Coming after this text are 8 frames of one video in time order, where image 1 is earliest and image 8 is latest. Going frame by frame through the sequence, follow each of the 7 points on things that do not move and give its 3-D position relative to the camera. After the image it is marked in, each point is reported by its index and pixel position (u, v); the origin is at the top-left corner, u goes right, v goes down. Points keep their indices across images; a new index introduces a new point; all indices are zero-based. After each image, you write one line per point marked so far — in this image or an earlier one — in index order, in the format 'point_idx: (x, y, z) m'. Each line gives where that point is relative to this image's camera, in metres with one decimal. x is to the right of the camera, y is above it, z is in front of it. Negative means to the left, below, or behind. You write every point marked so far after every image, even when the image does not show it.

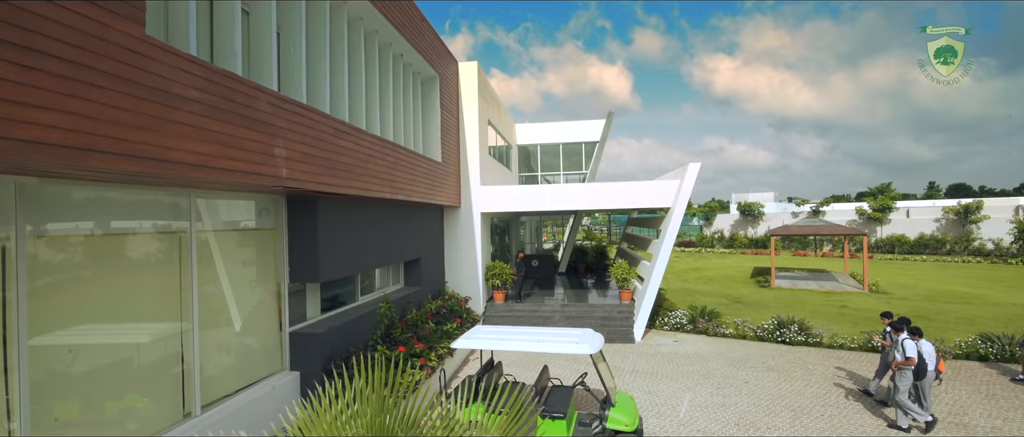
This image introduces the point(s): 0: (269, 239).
0: (-3.7, -0.3, +6.6) m
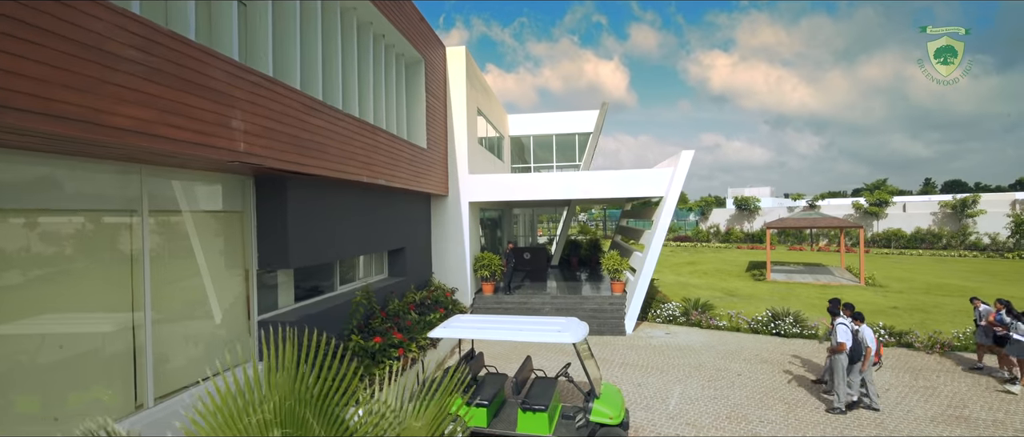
0: (-4.0, -0.1, +6.2) m
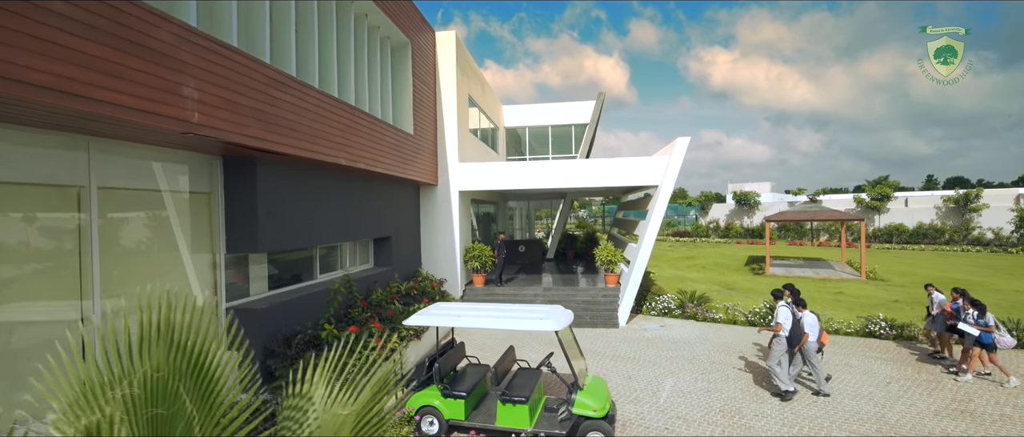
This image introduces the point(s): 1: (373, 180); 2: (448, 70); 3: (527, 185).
0: (-4.2, +0.2, +5.9) m
1: (-3.0, +0.8, +9.4) m
2: (-1.8, +4.2, +12.4) m
3: (+0.4, +1.0, +12.5) m
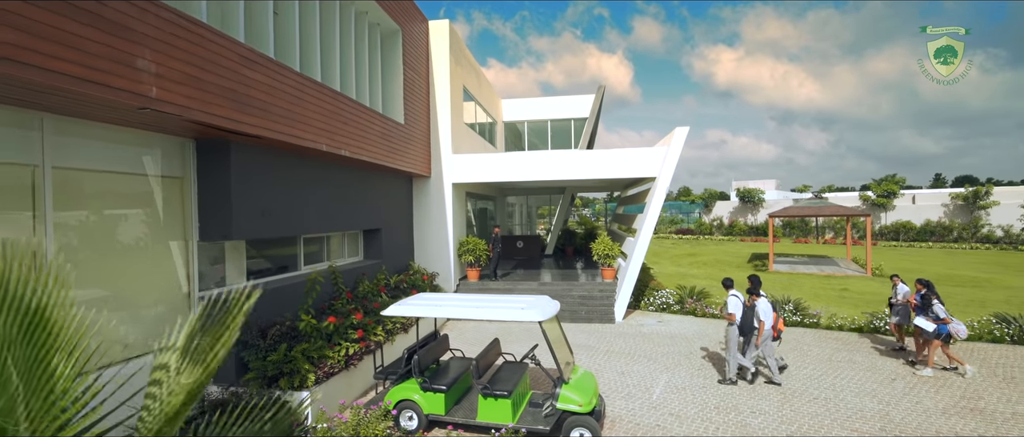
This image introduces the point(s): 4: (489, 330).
0: (-4.4, +0.4, +5.6) m
1: (-3.2, +1.0, +9.2) m
2: (-2.0, +4.4, +12.2) m
3: (+0.3, +1.2, +12.2) m
4: (-0.5, -2.5, +9.6) m
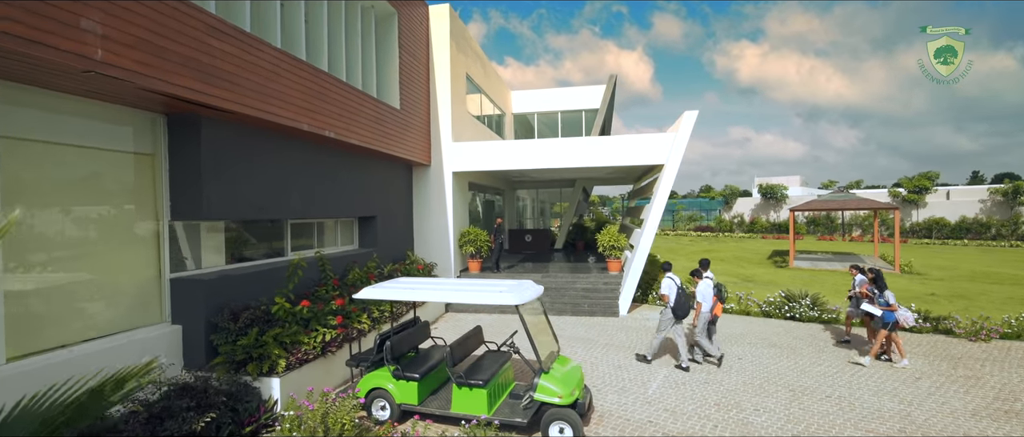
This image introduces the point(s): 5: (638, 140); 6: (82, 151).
0: (-4.6, +0.6, +5.5) m
1: (-3.3, +1.3, +9.0) m
2: (-1.9, +4.7, +11.9) m
3: (+0.3, +1.4, +11.8) m
4: (-0.6, -2.2, +9.2) m
5: (+3.2, +2.0, +11.1) m
6: (-4.8, +0.8, +4.9) m
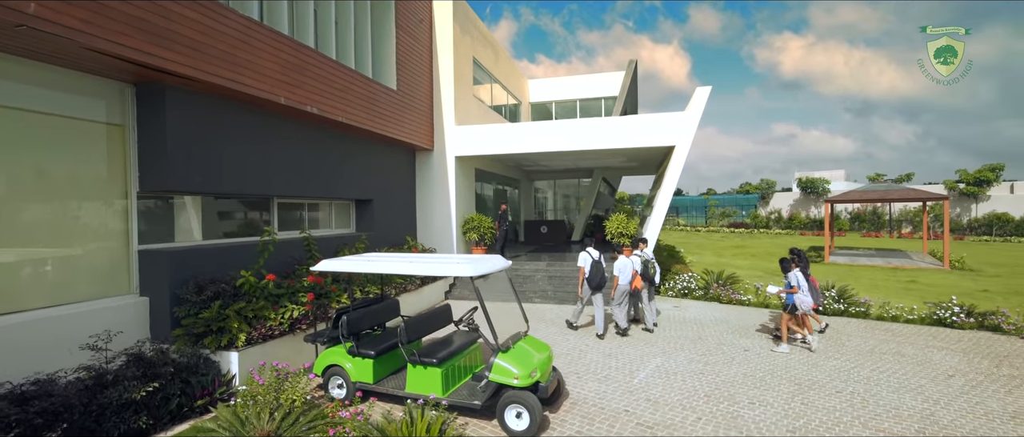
0: (-5.0, +1.0, +5.4) m
1: (-3.3, +1.7, +8.8) m
2: (-1.8, +5.1, +11.6) m
3: (+0.4, +1.8, +11.4) m
4: (-0.7, -1.8, +8.9) m
5: (+3.3, +2.4, +10.4) m
6: (-5.2, +1.1, +4.9) m
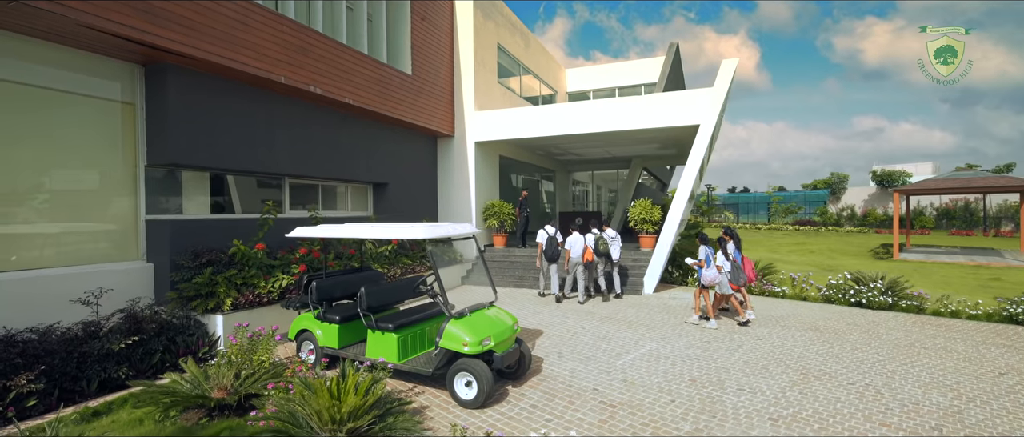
0: (-5.2, +1.4, +5.8) m
1: (-3.2, +2.1, +9.0) m
2: (-1.2, +5.5, +11.6) m
3: (+0.9, +2.2, +11.1) m
4: (-0.5, -1.5, +8.8) m
5: (+3.6, +2.7, +9.8) m
6: (-5.5, +1.5, +5.3) m
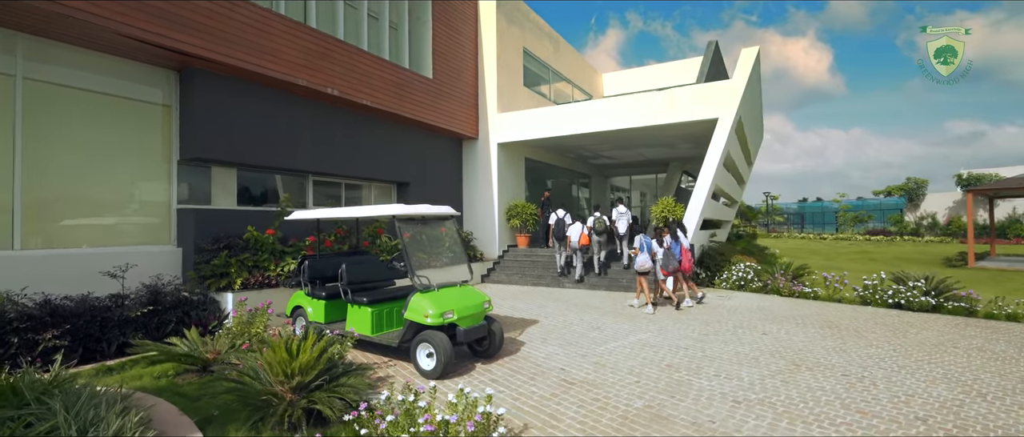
0: (-5.3, +1.6, +6.6) m
1: (-2.9, +2.1, +9.5) m
2: (-0.6, +5.5, +11.9) m
3: (+1.4, +2.2, +11.1) m
4: (-0.3, -1.4, +8.8) m
5: (+3.9, +2.8, +9.5) m
6: (-5.7, +1.7, +6.1) m
